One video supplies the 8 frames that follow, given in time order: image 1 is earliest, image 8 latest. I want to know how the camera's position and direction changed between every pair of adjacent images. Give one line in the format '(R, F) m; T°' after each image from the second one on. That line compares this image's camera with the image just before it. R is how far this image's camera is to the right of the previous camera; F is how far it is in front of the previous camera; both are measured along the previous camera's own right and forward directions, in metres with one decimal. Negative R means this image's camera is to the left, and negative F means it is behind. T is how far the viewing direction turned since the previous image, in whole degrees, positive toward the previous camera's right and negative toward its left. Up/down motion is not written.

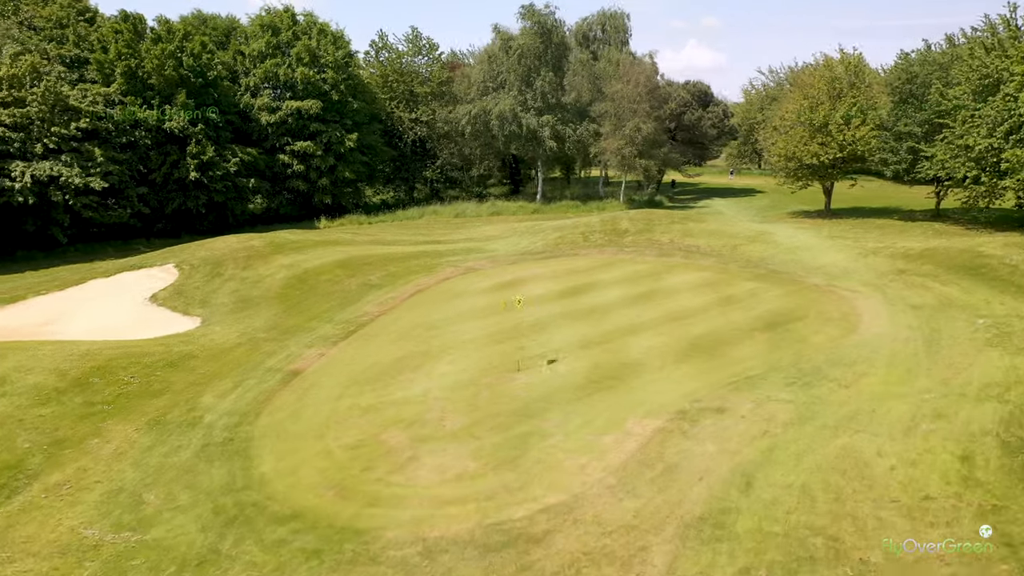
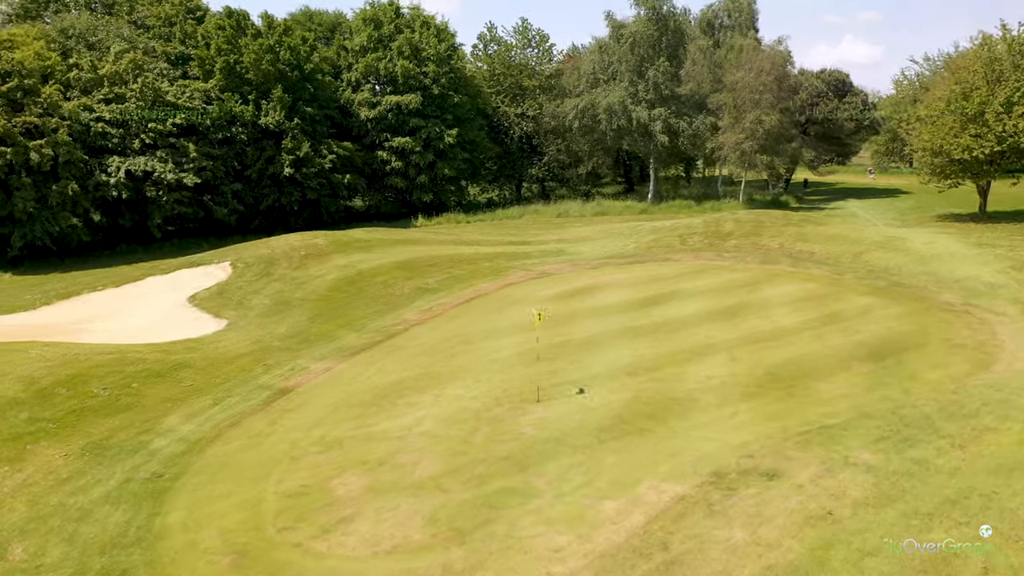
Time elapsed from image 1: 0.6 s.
(+2.1, +3.4) m; -10°
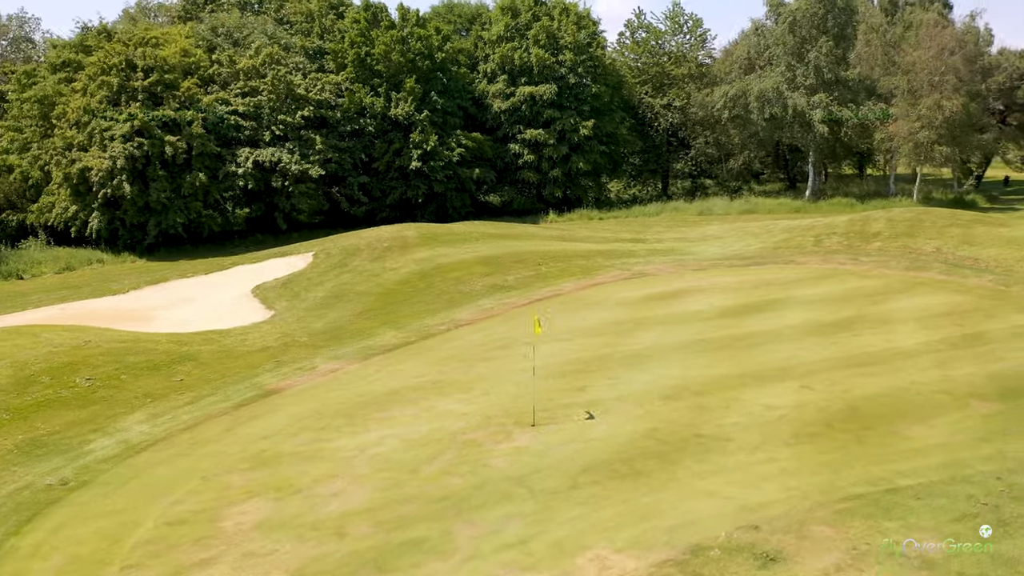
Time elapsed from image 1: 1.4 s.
(+2.7, +2.9) m; -12°
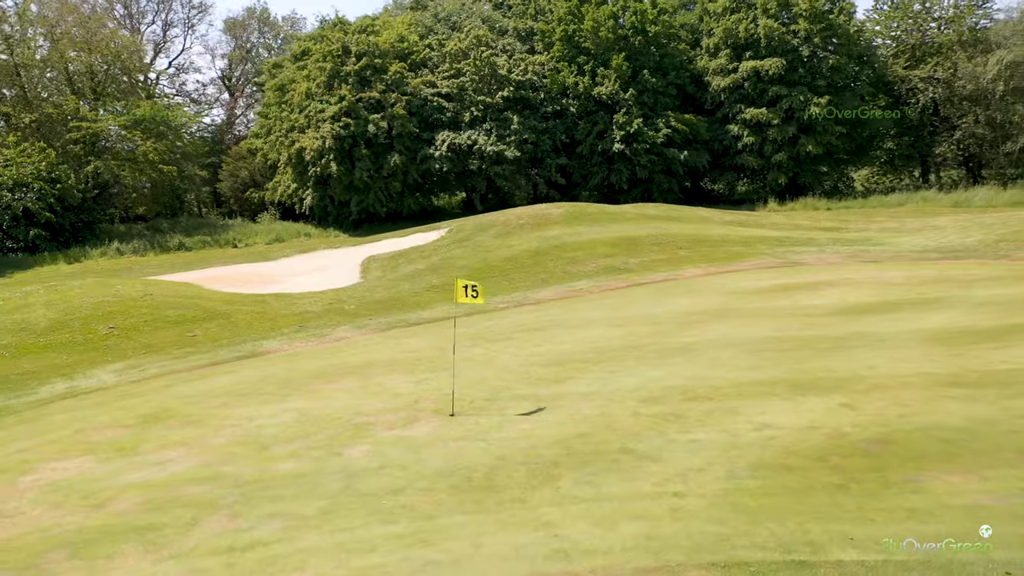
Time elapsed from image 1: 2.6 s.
(+4.3, +3.0) m; -20°
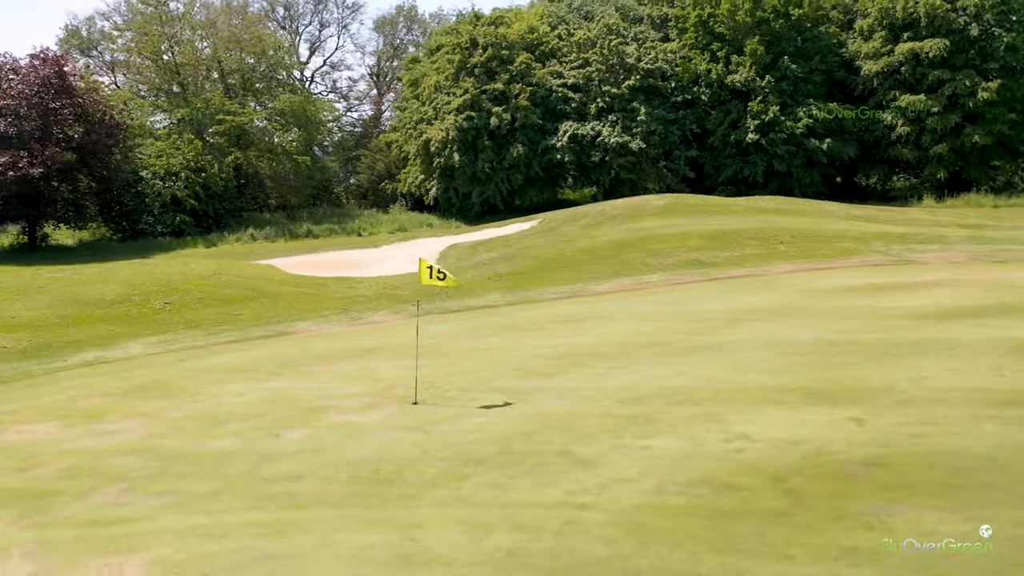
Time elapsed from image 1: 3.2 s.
(+2.2, +1.0) m; -11°
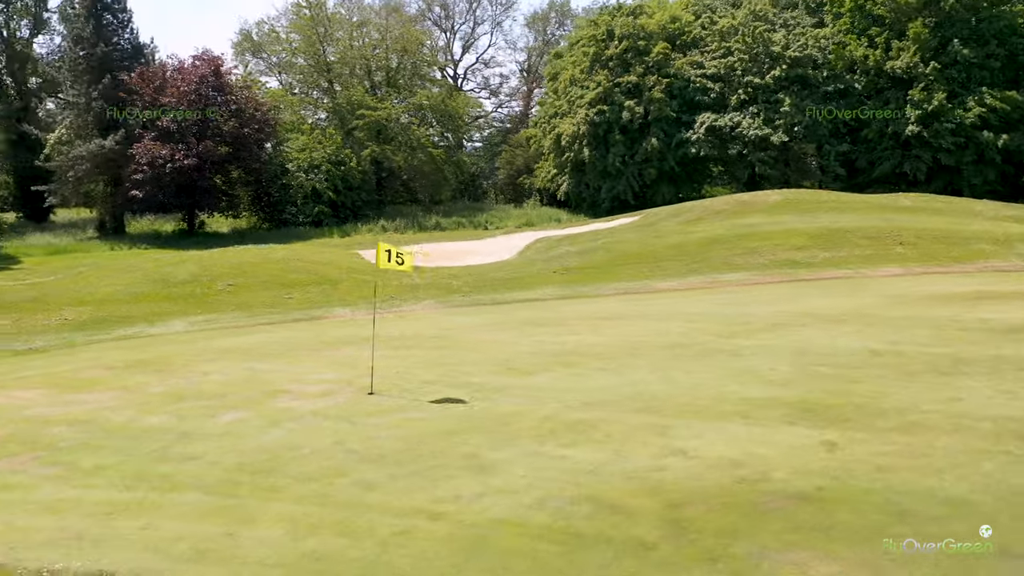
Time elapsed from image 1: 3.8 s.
(+2.3, +0.9) m; -12°
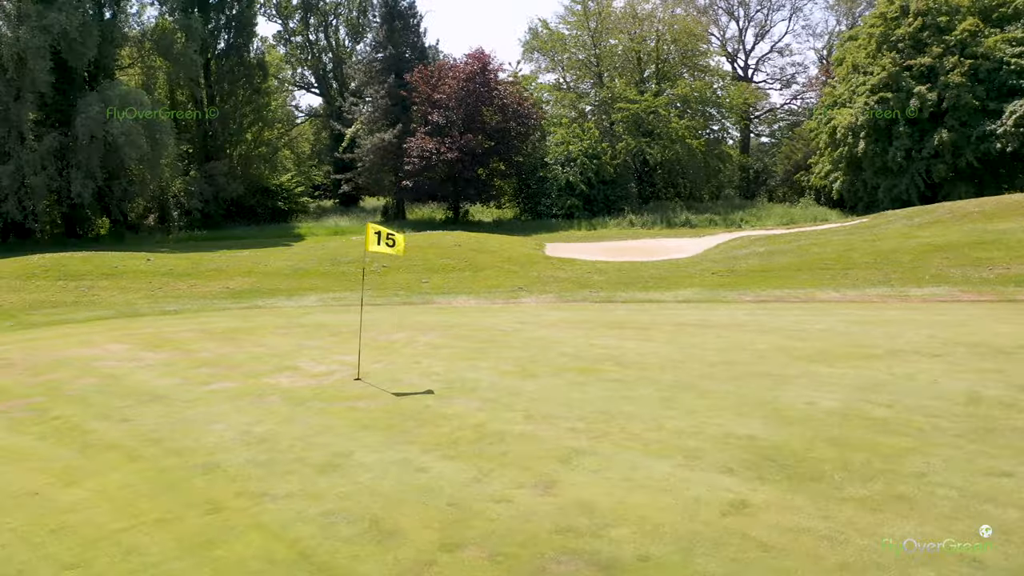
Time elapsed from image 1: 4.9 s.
(+3.2, +1.5) m; -22°
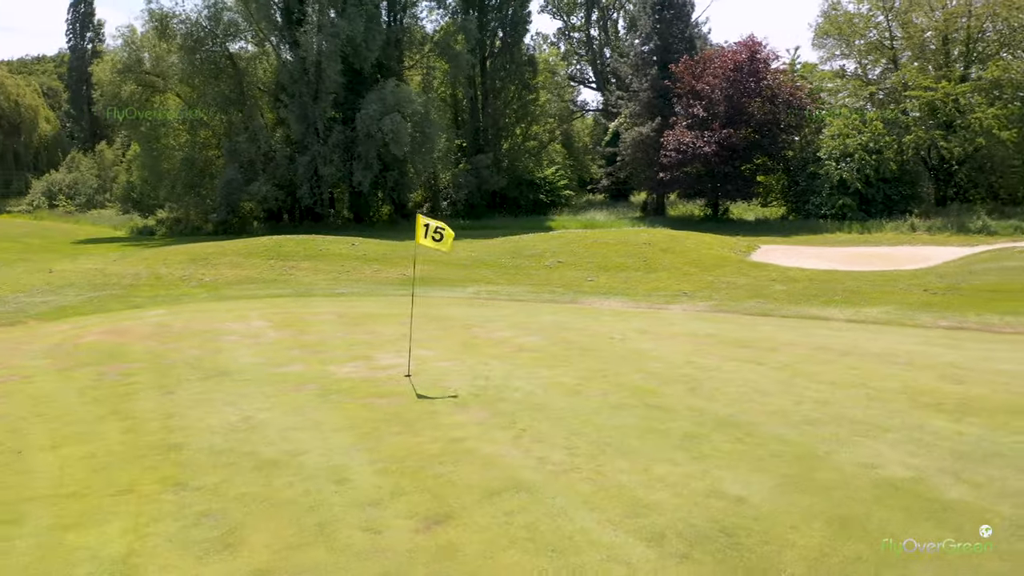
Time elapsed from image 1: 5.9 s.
(+2.3, +1.2) m; -21°
